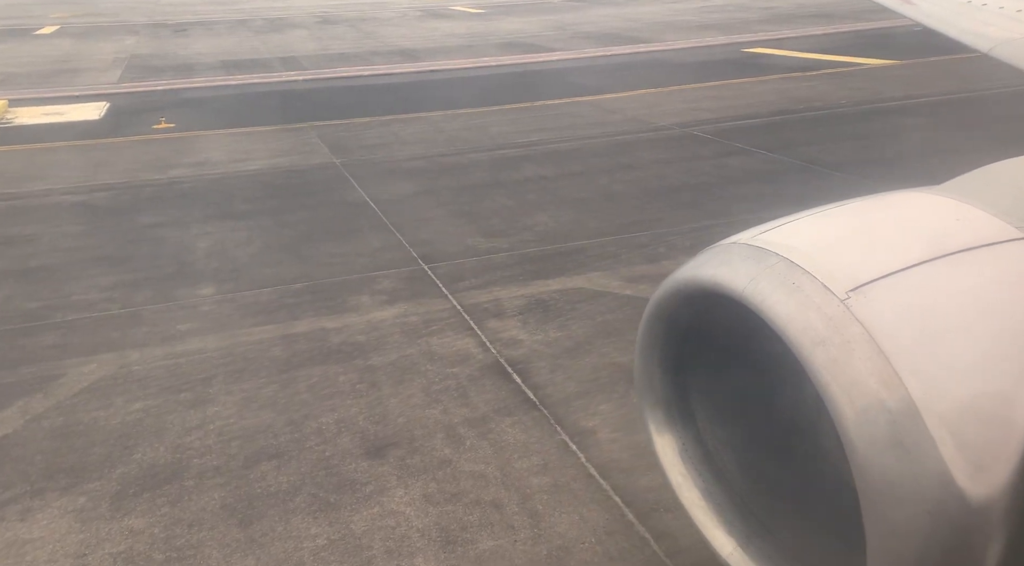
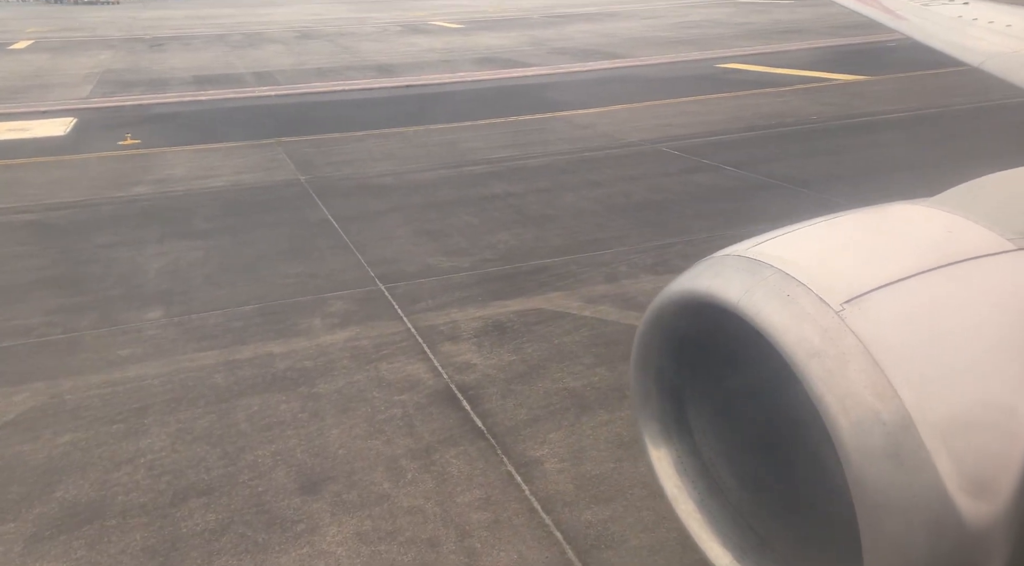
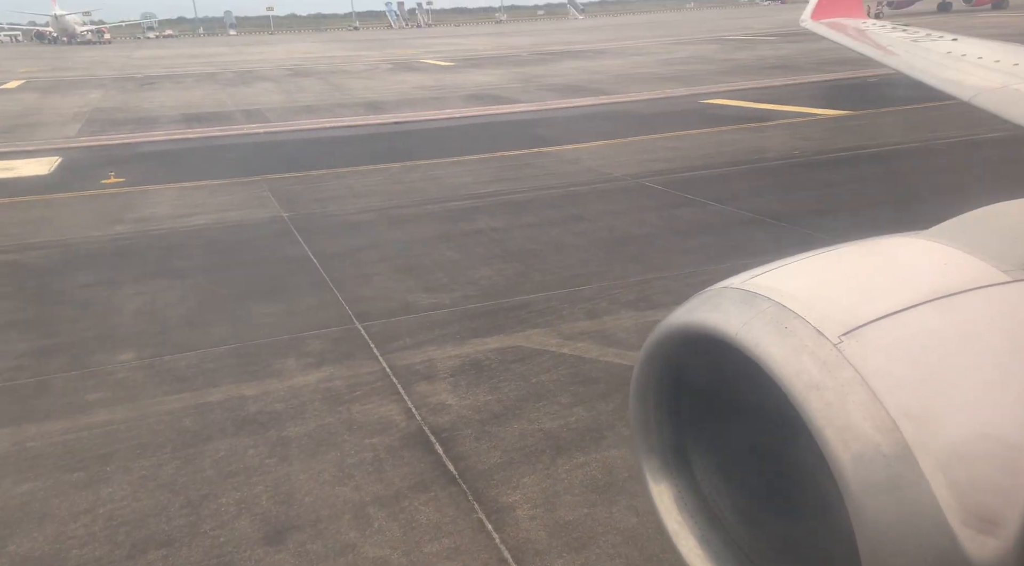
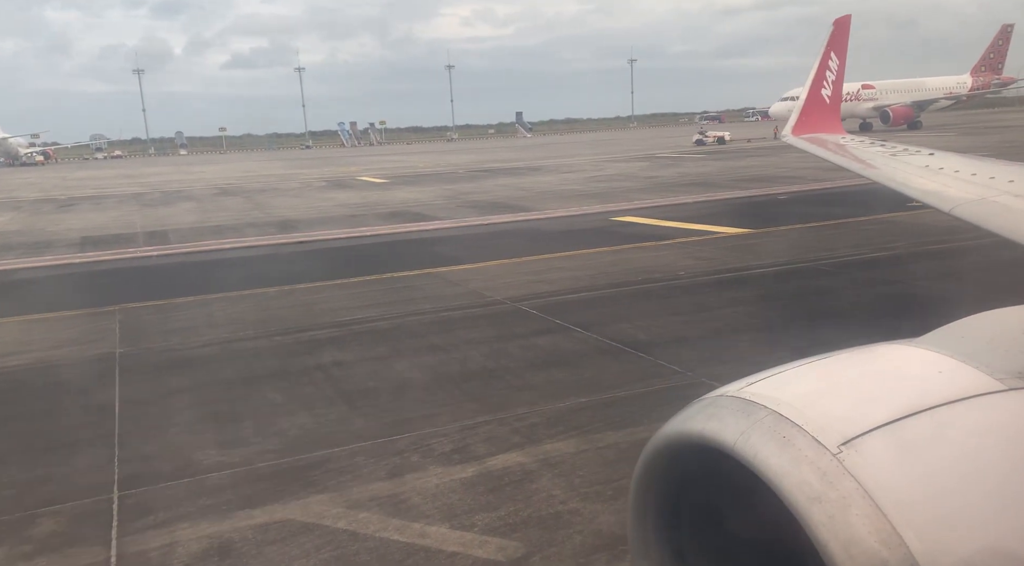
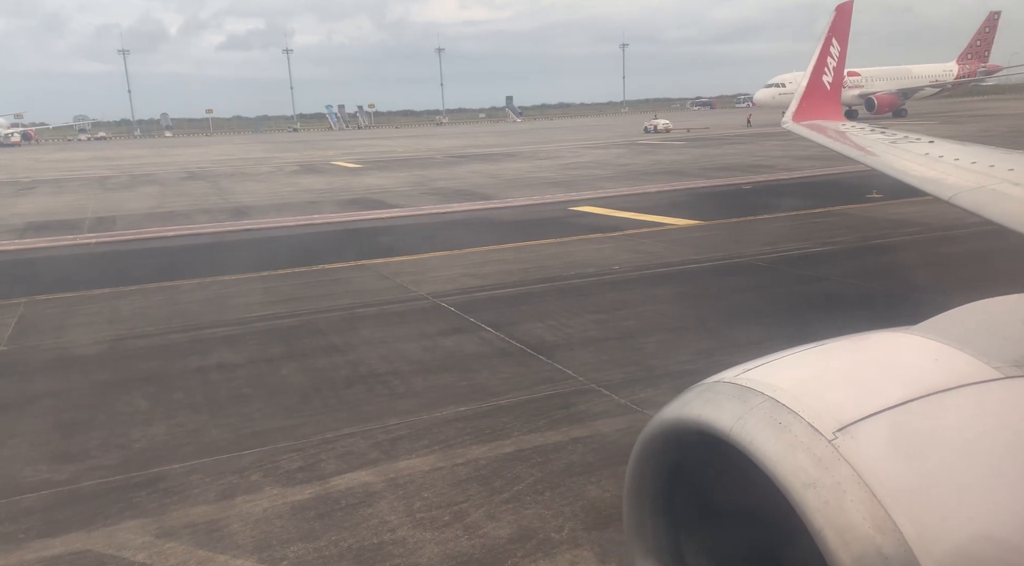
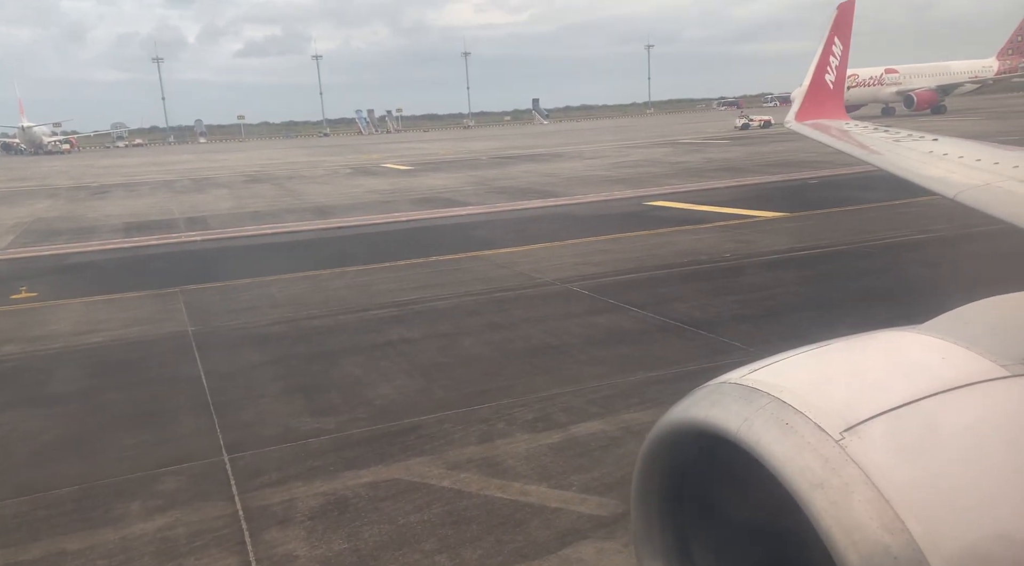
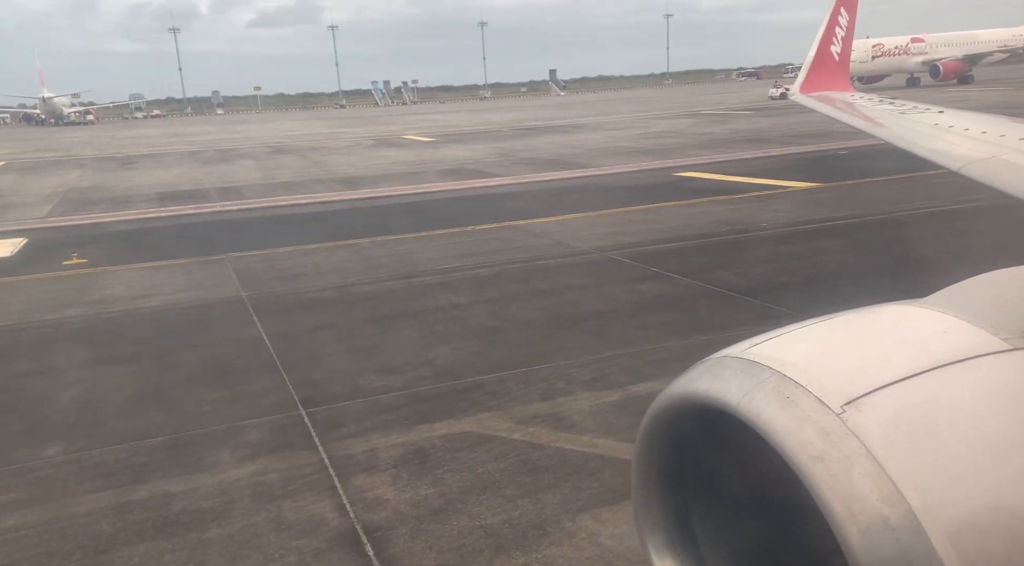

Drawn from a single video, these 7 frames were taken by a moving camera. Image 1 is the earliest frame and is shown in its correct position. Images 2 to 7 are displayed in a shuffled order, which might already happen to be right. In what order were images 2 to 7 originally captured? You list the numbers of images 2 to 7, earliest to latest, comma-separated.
2, 3, 7, 6, 4, 5
